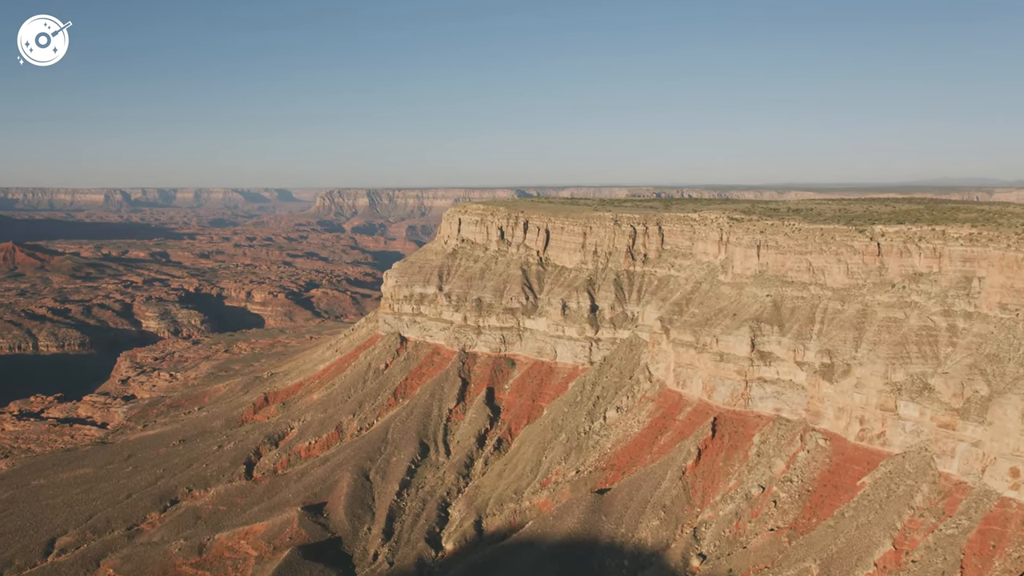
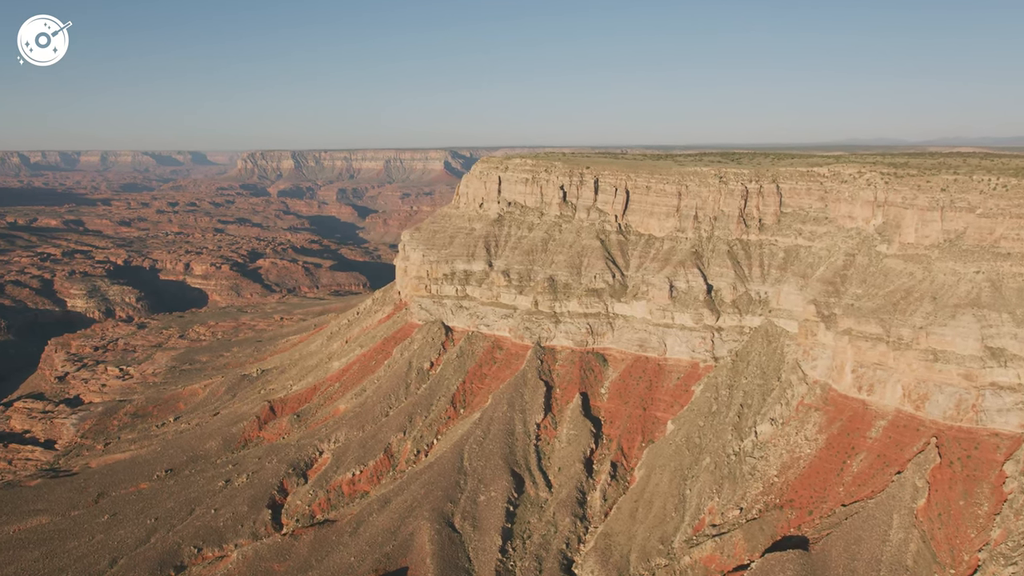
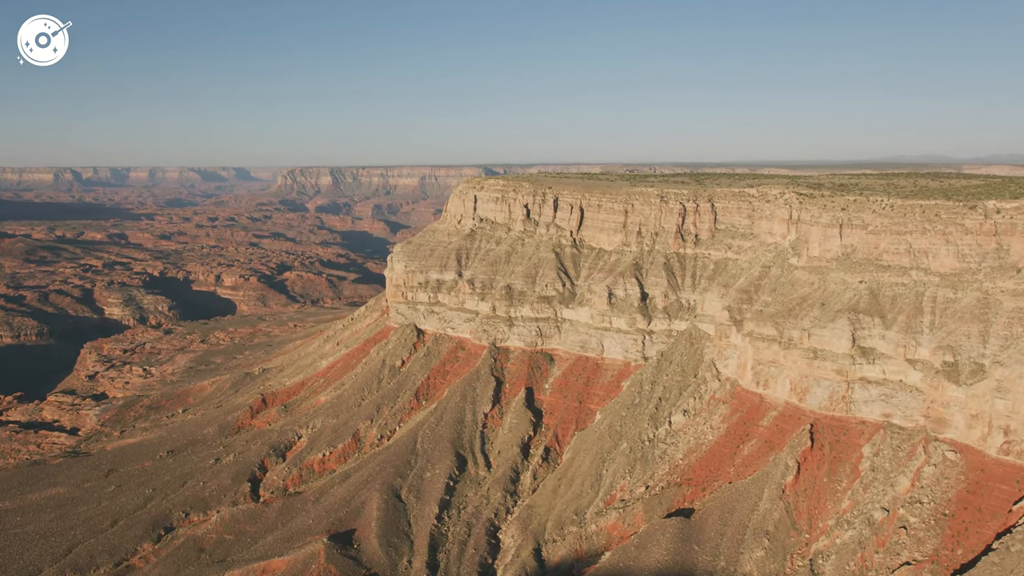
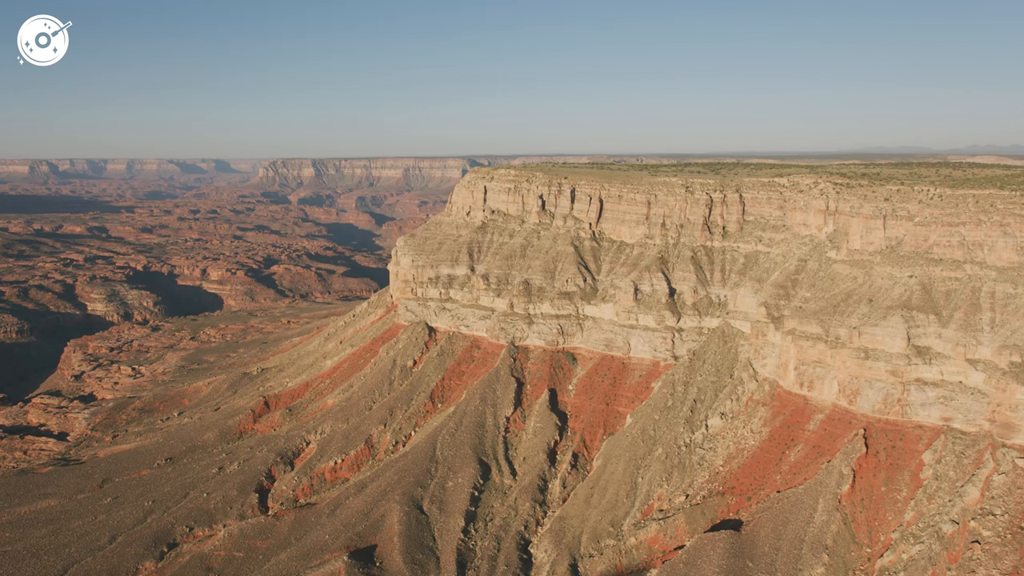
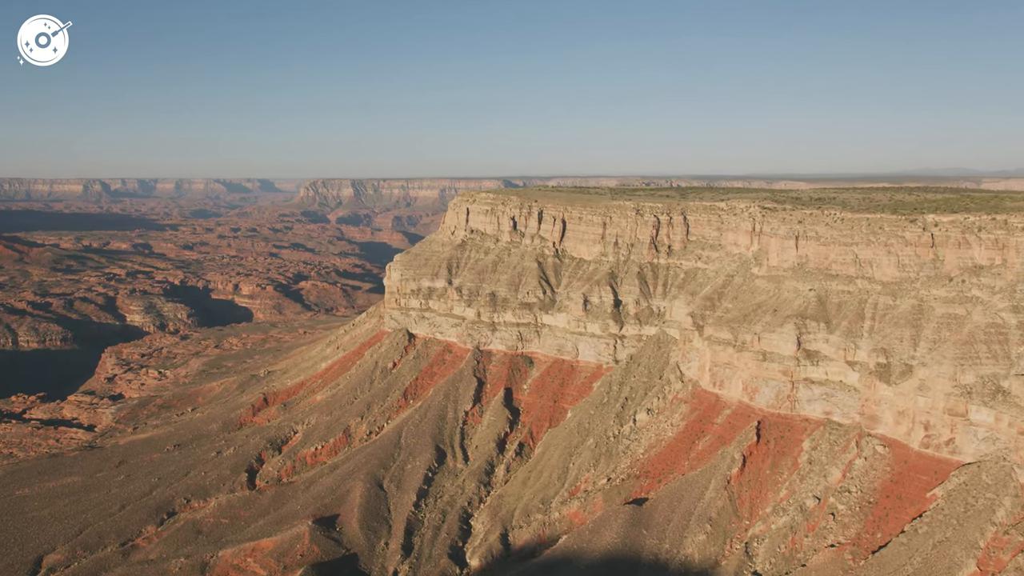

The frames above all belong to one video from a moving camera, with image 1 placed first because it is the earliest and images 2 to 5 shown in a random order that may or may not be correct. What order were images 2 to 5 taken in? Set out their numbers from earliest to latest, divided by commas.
5, 3, 4, 2
